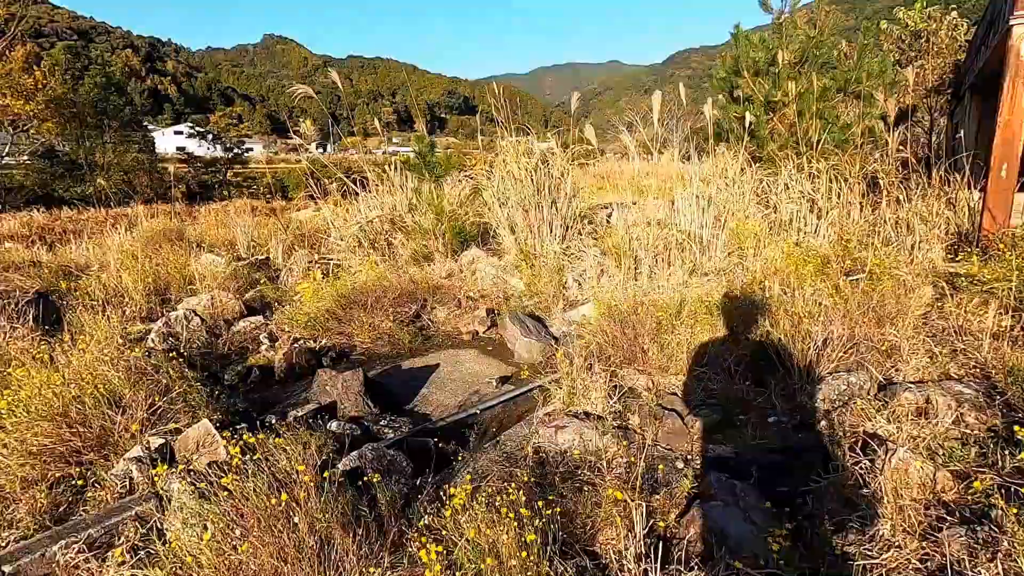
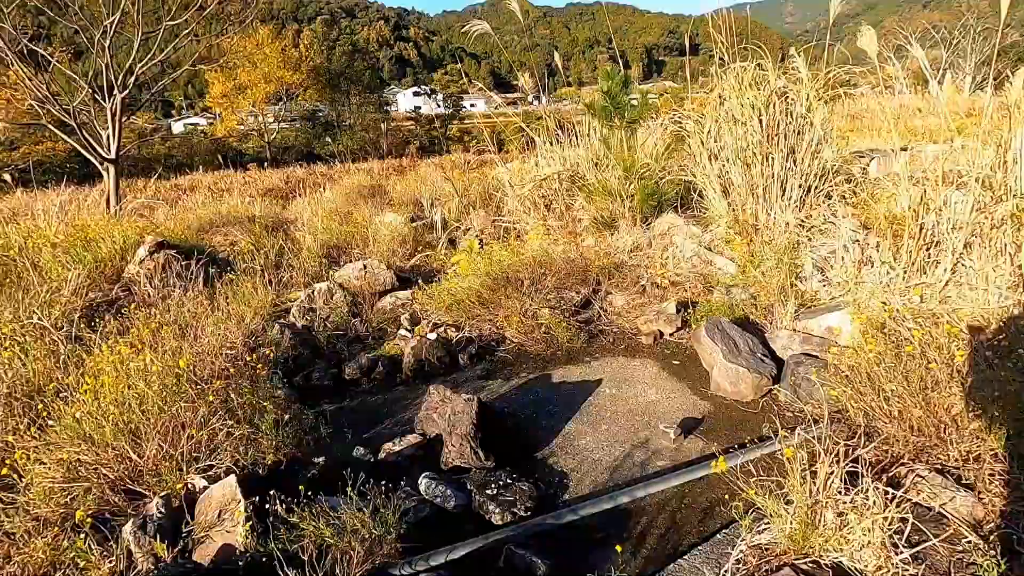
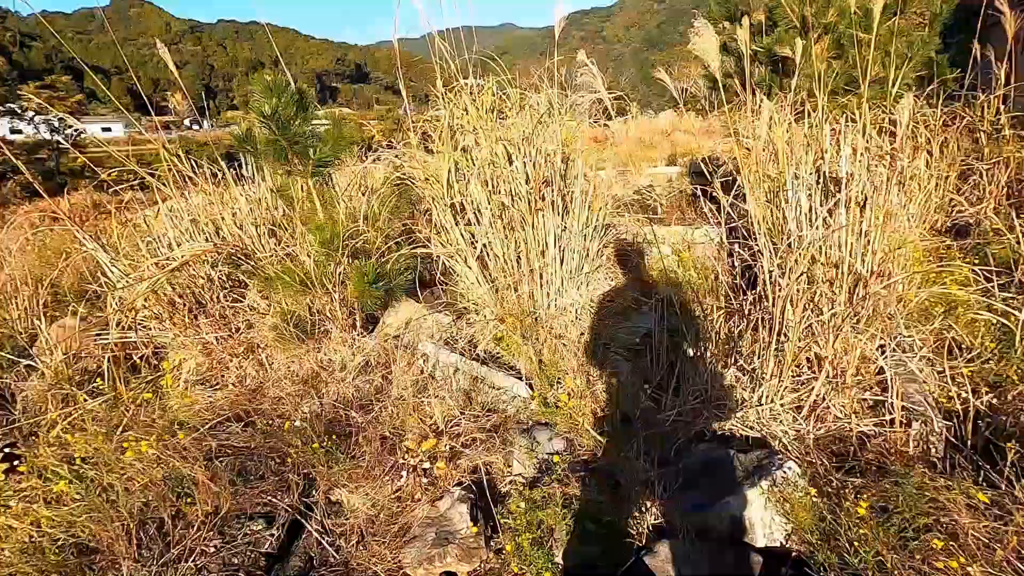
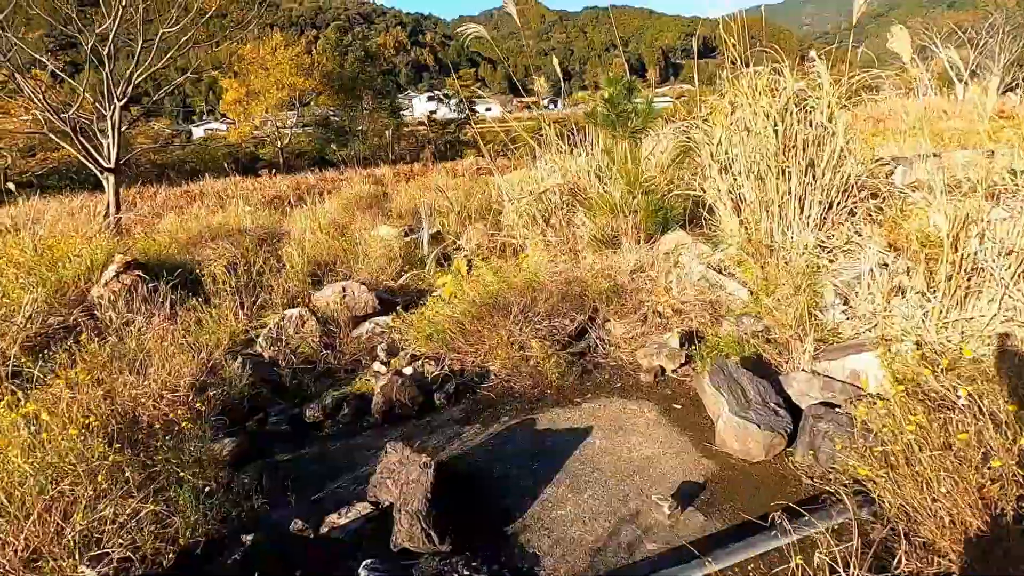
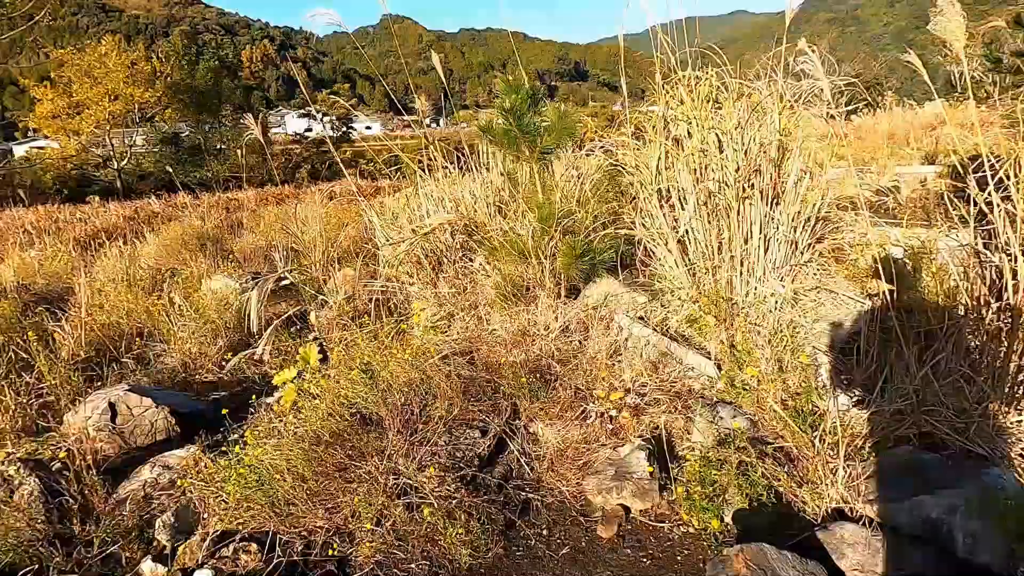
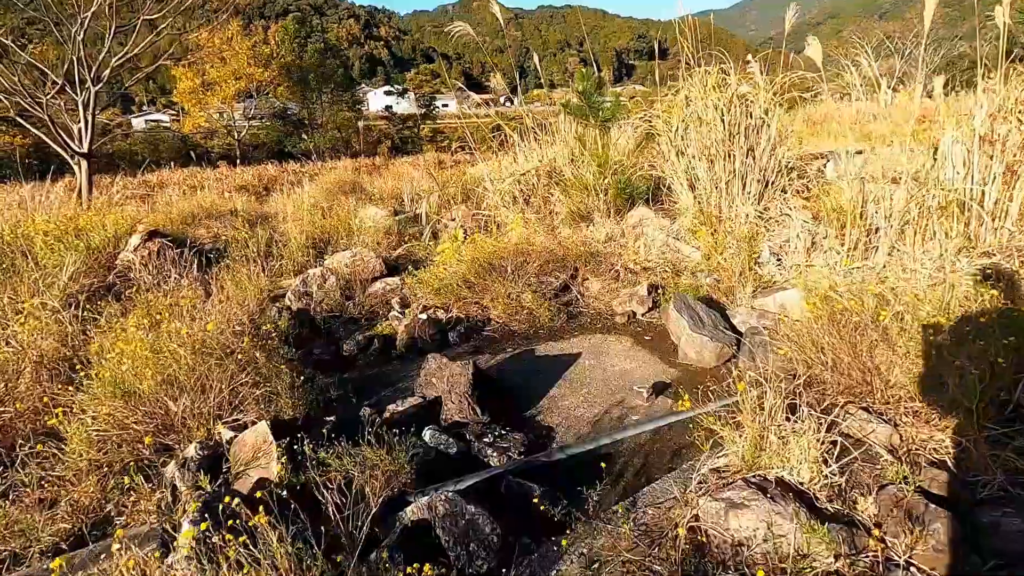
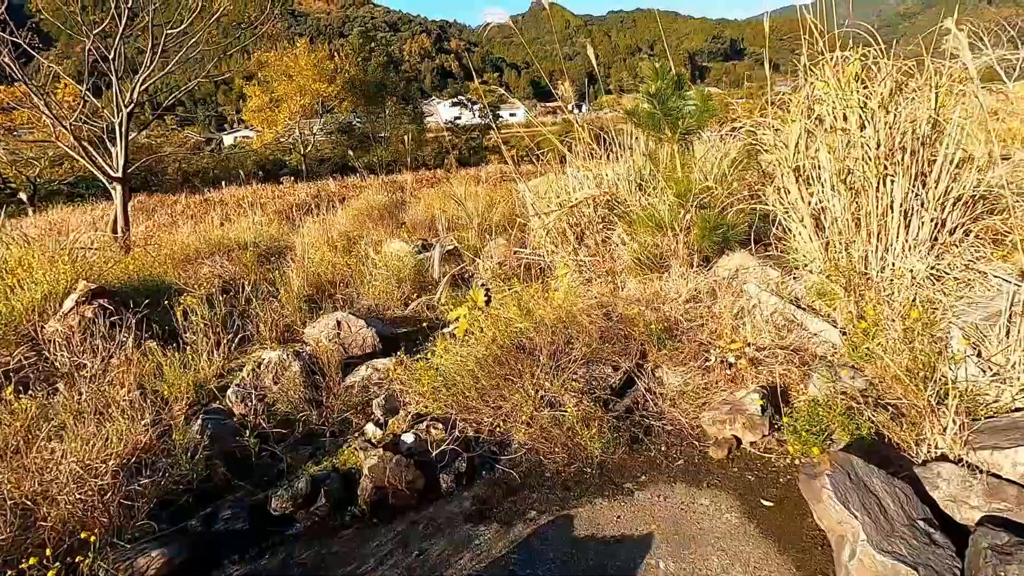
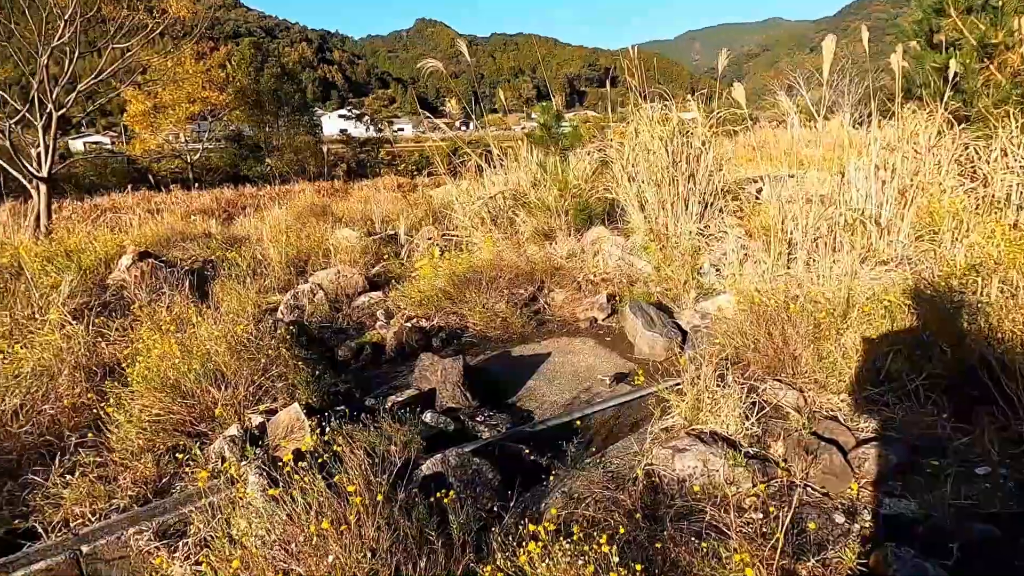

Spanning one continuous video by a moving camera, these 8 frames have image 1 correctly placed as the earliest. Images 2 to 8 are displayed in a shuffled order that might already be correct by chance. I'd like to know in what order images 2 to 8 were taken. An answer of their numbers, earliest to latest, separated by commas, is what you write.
8, 6, 2, 4, 7, 5, 3
